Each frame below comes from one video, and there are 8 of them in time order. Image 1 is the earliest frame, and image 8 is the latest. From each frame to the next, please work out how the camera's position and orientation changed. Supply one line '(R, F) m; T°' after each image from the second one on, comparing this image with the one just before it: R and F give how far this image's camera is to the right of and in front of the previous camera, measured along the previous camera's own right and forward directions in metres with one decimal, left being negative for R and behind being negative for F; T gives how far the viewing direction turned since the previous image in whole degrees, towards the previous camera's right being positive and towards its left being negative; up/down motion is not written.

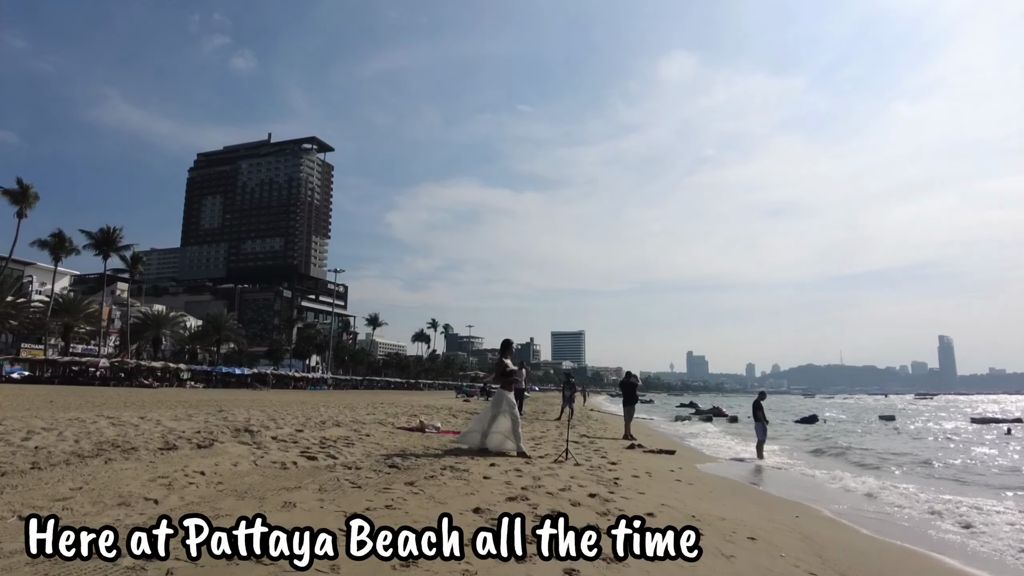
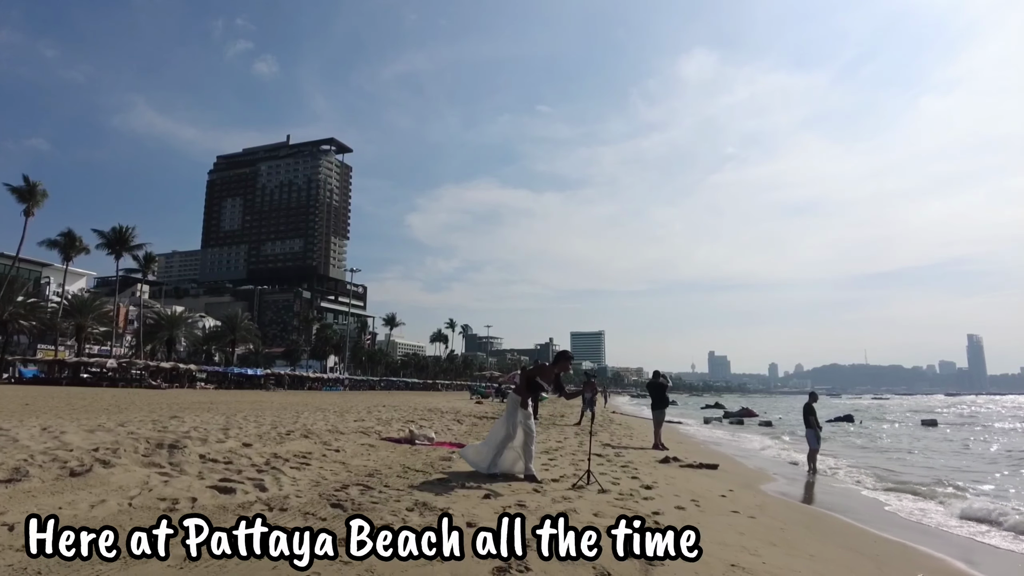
(+0.2, +2.1) m; -2°
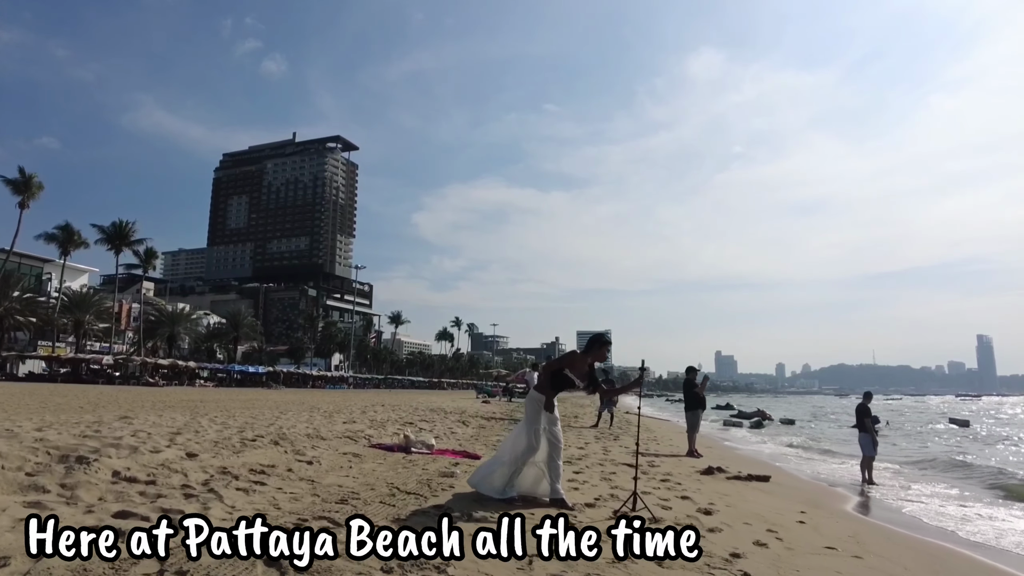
(-0.1, +1.7) m; -1°
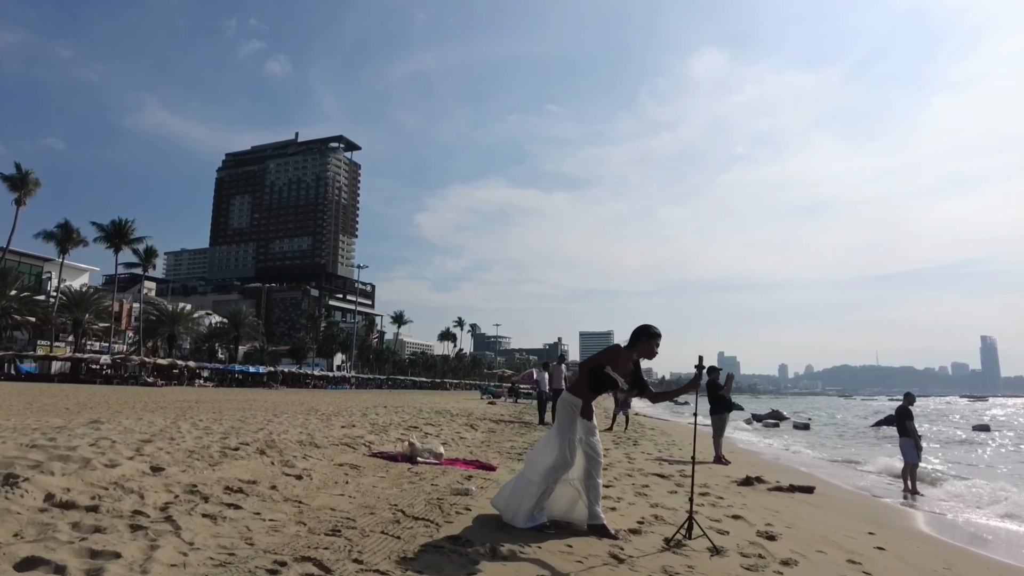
(-0.2, +0.9) m; 0°
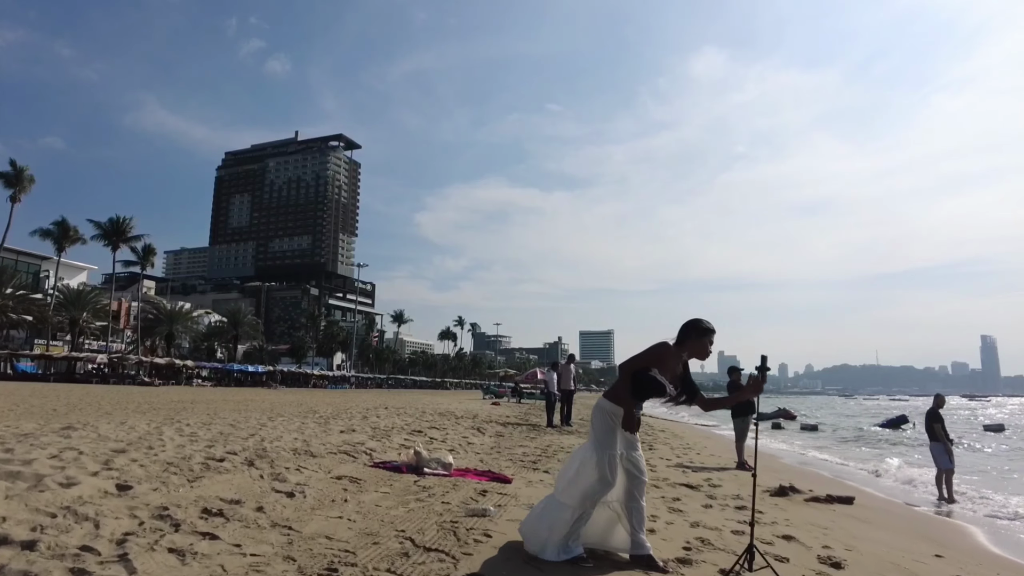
(-0.2, +0.7) m; 0°
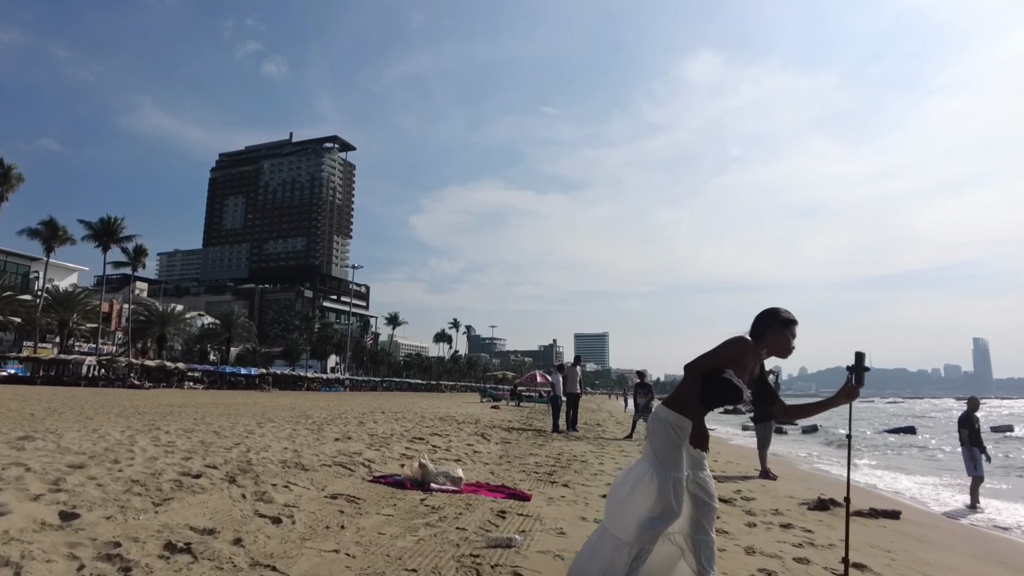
(-0.2, +0.7) m; 0°
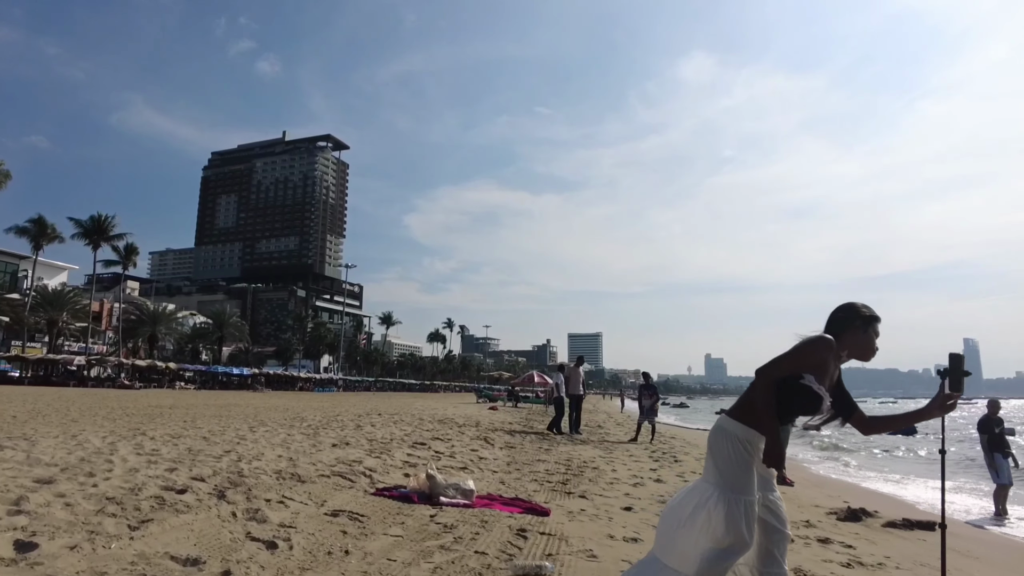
(-0.2, +0.5) m; +1°
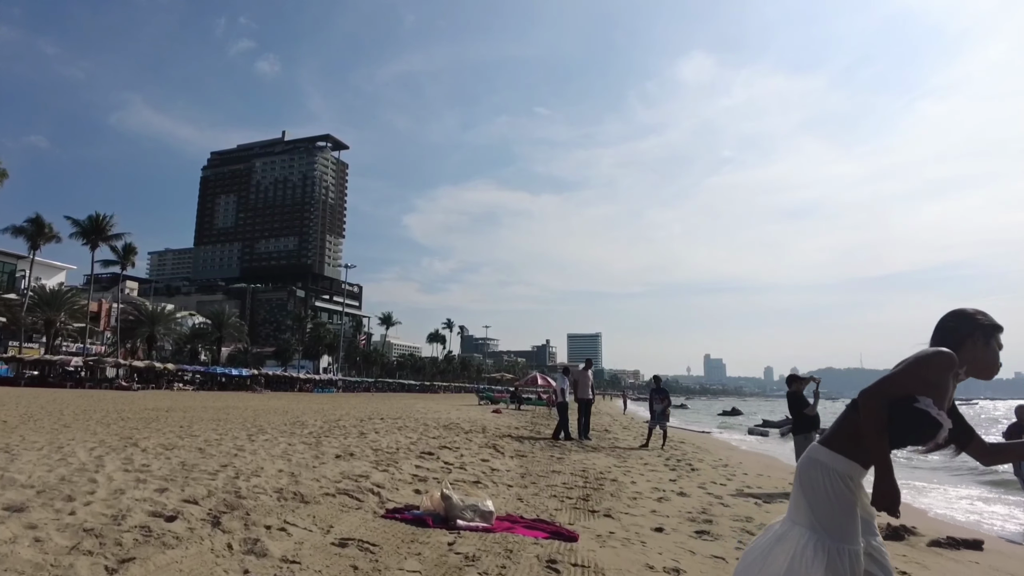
(-0.2, +0.4) m; 0°
